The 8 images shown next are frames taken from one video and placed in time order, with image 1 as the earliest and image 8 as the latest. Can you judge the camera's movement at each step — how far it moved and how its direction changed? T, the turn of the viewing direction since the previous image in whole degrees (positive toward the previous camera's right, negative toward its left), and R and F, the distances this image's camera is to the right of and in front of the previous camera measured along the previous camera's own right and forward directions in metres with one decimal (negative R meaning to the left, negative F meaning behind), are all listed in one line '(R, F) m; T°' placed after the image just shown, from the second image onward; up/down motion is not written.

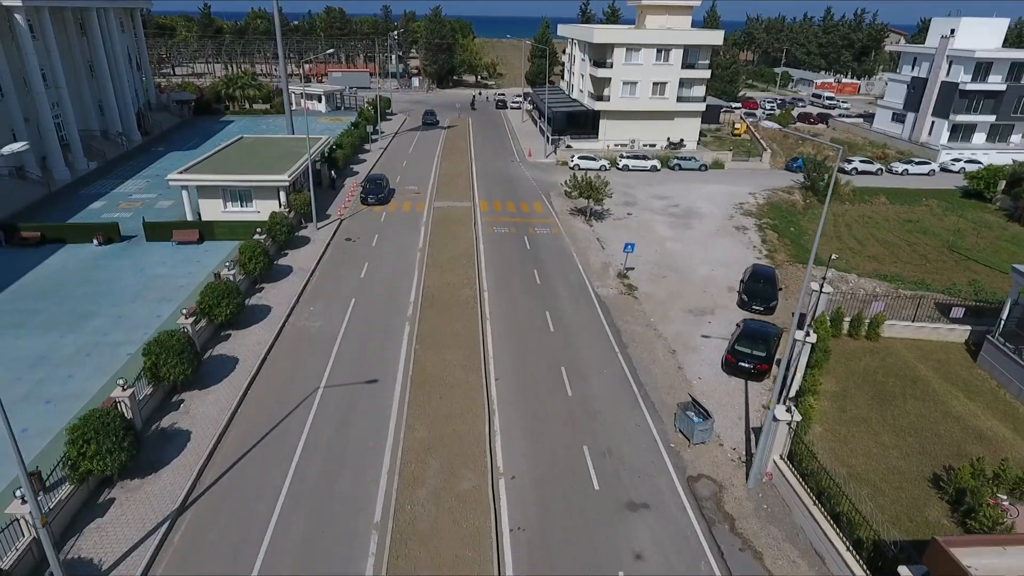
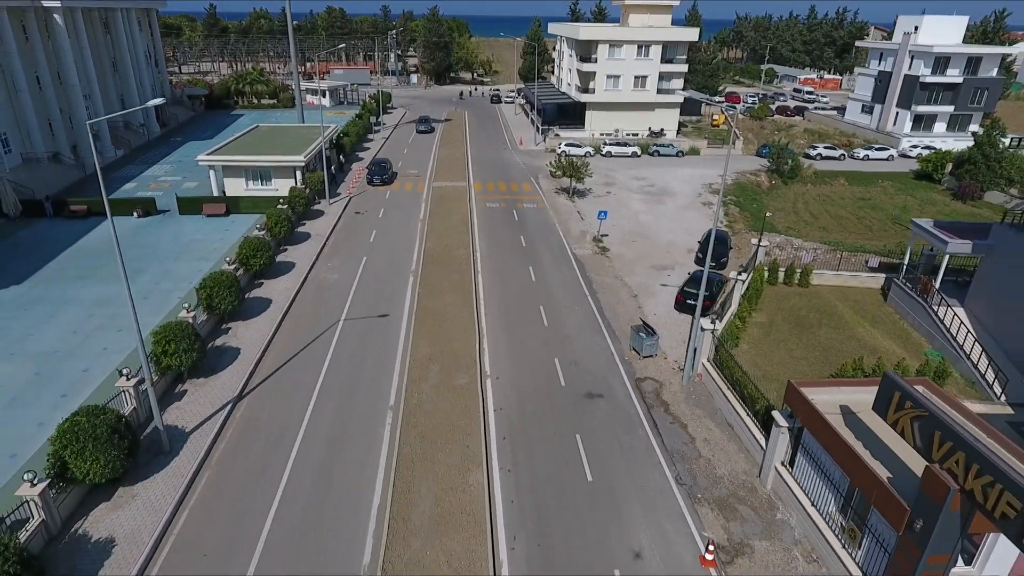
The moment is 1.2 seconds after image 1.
(+0.5, -4.6) m; 0°
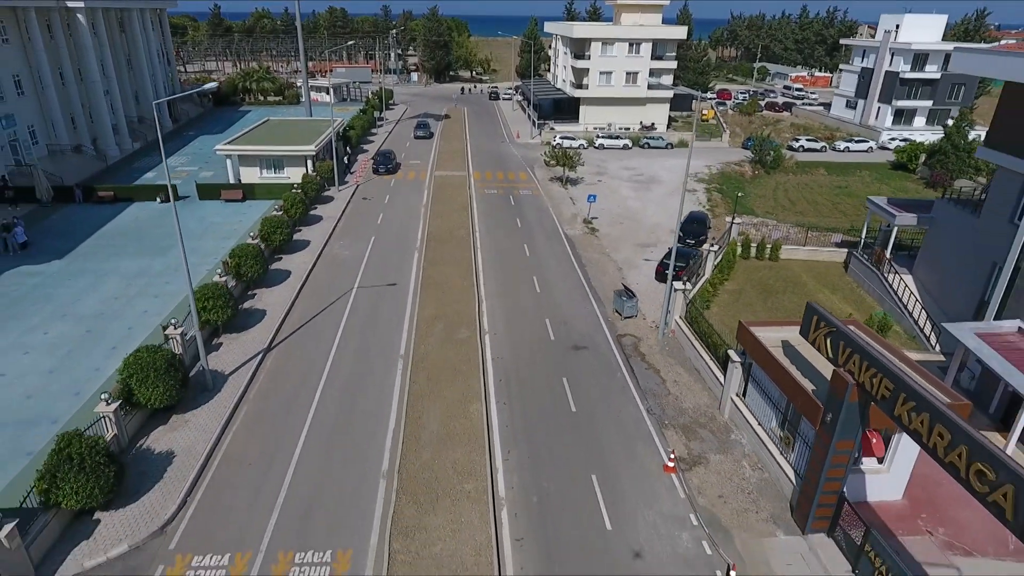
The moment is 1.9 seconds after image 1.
(+0.2, -2.9) m; 0°
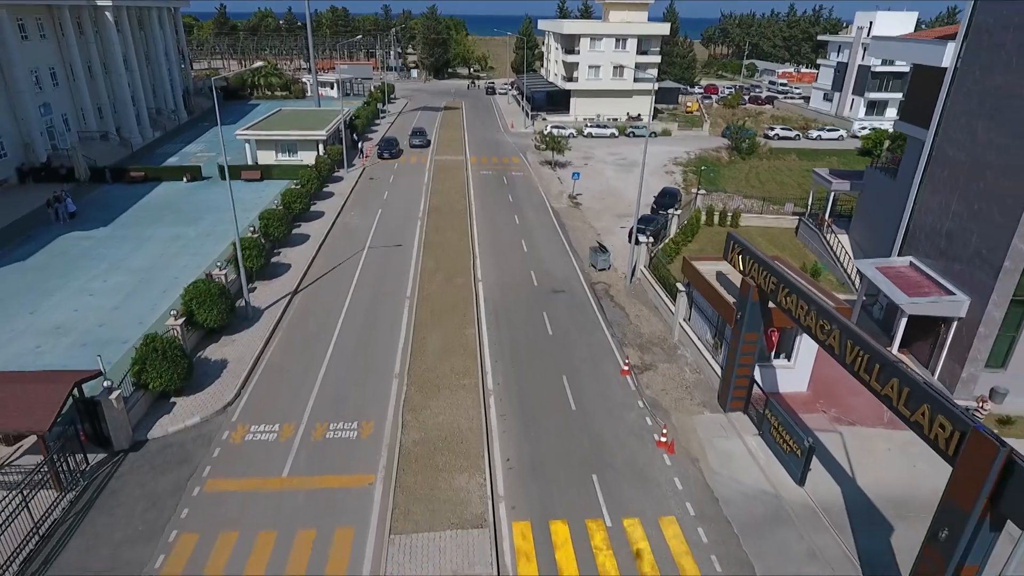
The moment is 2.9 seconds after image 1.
(+0.5, -4.3) m; 0°
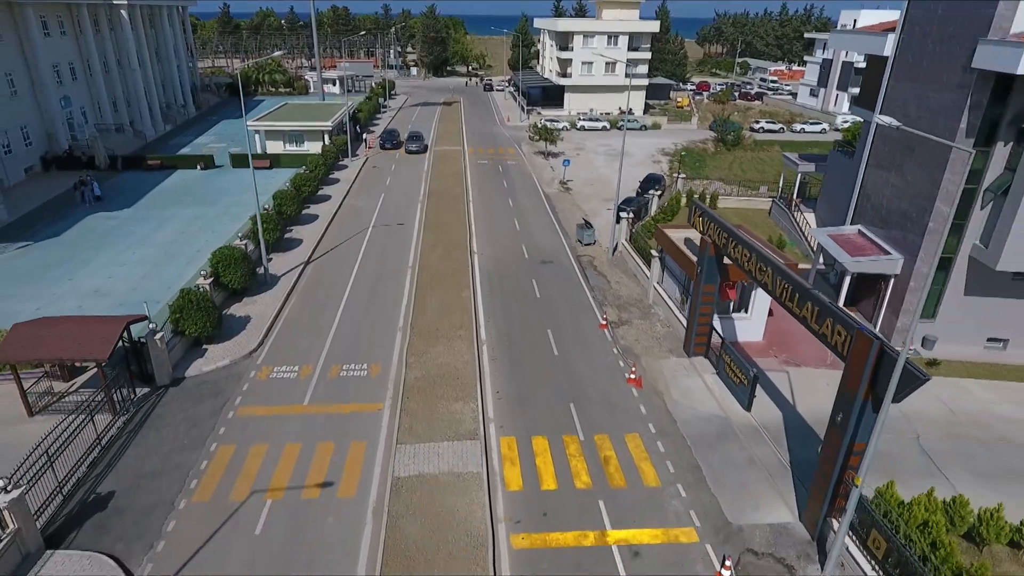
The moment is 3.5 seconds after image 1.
(+0.4, -2.8) m; 0°
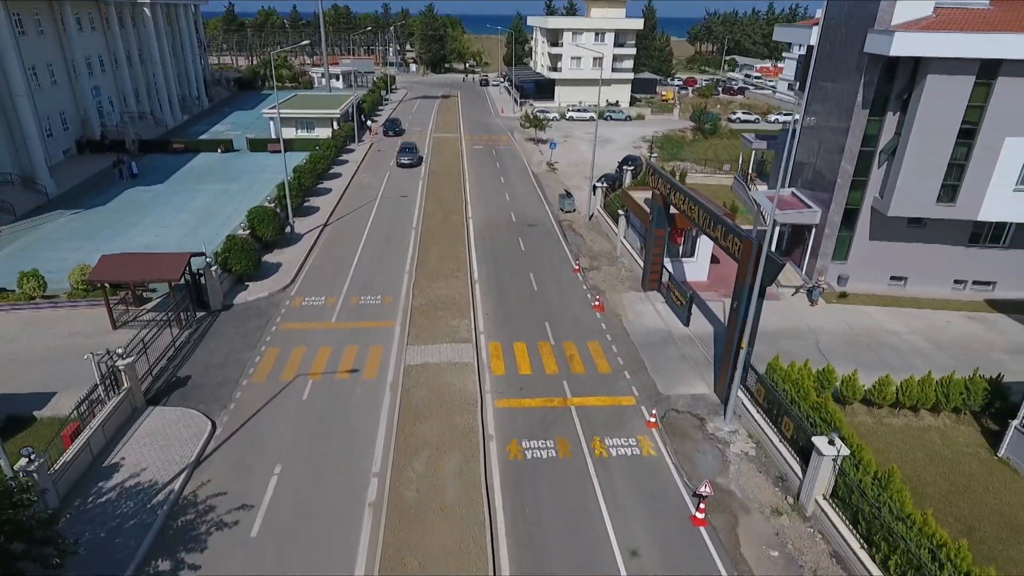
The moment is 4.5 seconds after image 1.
(+0.5, -4.9) m; 0°
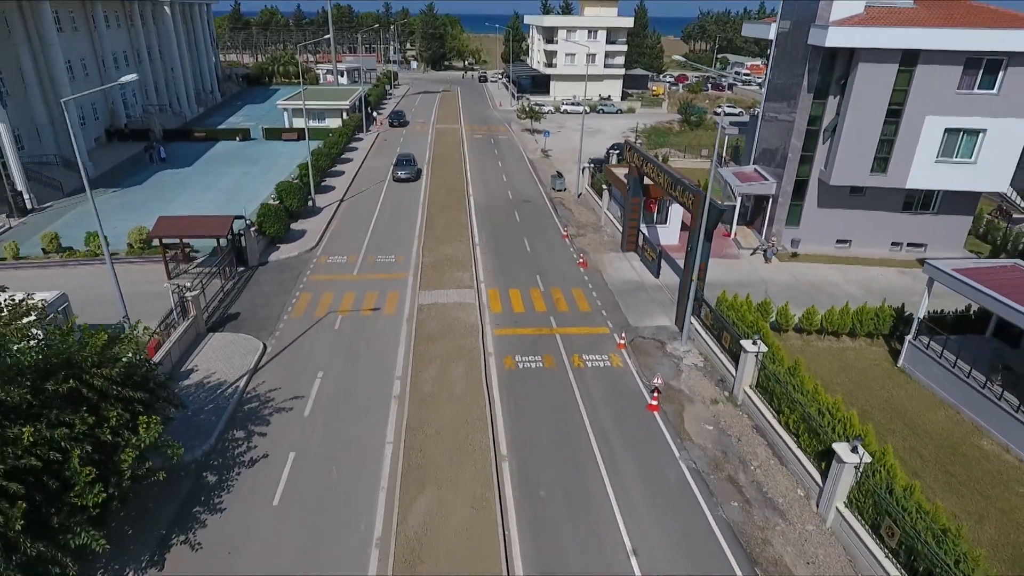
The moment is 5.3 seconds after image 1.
(+0.1, -4.2) m; 0°
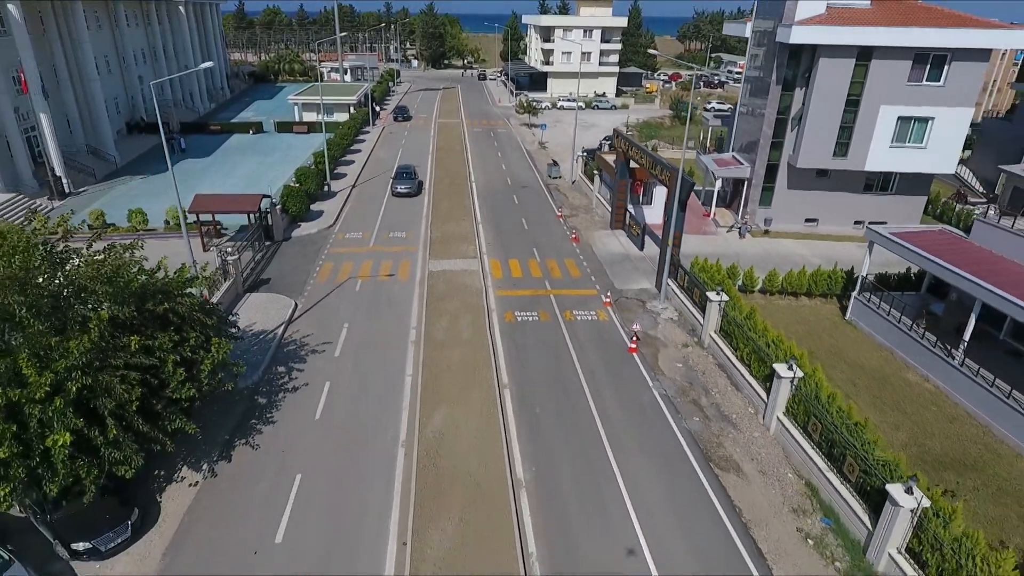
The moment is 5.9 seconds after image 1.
(-0.1, -3.3) m; 0°
